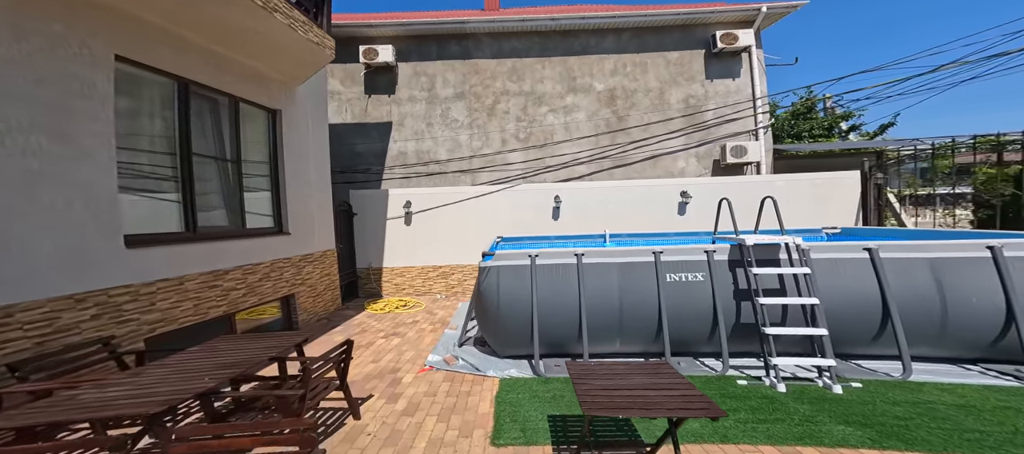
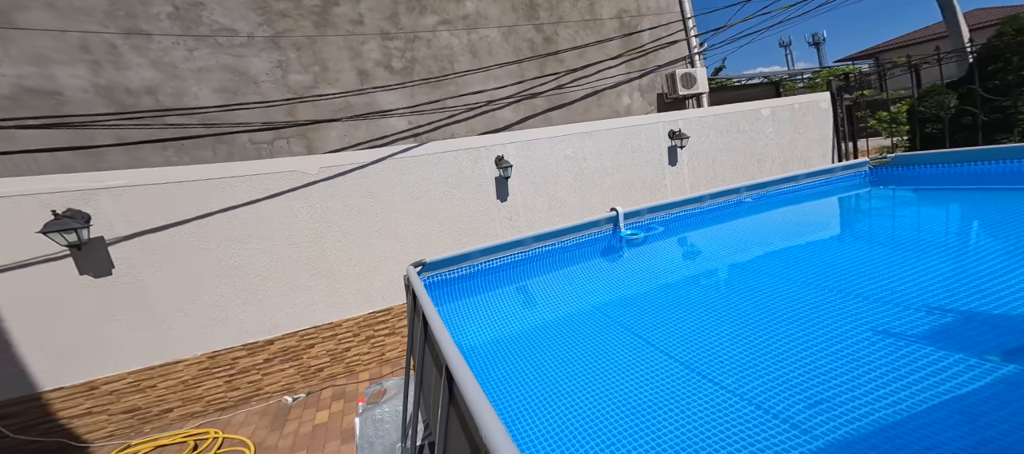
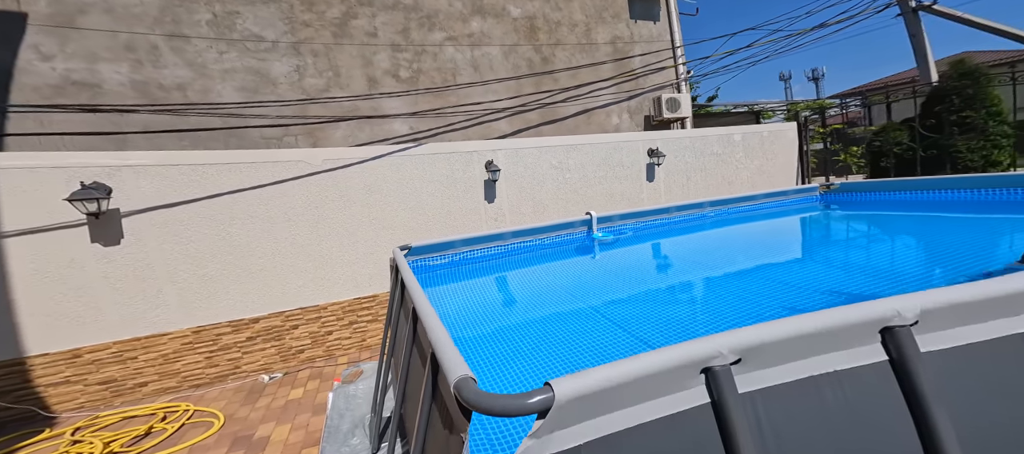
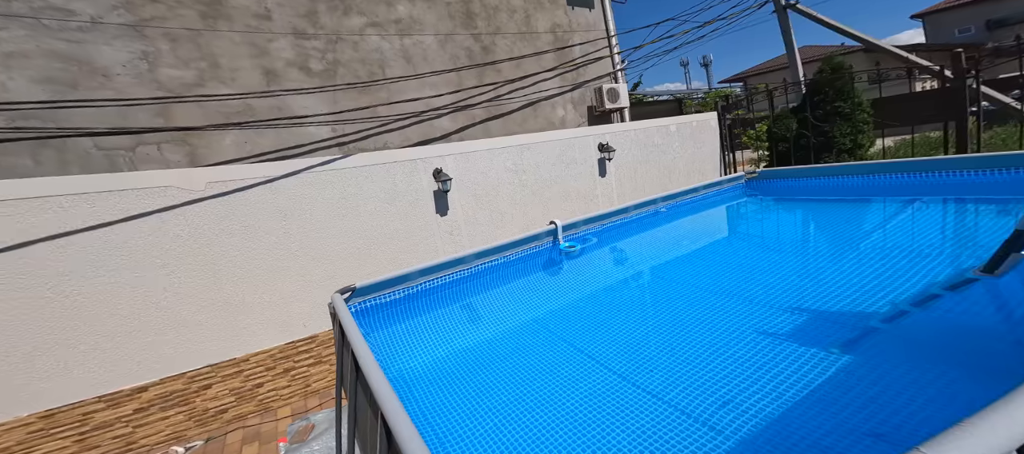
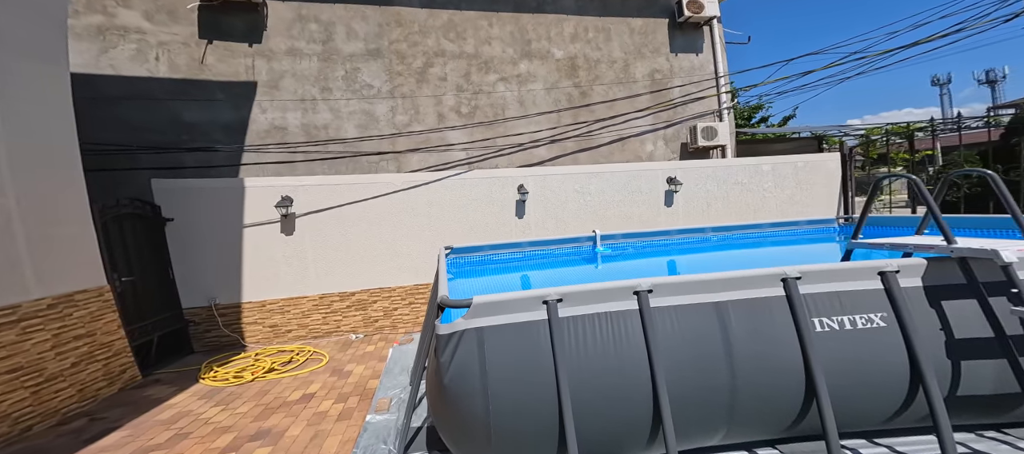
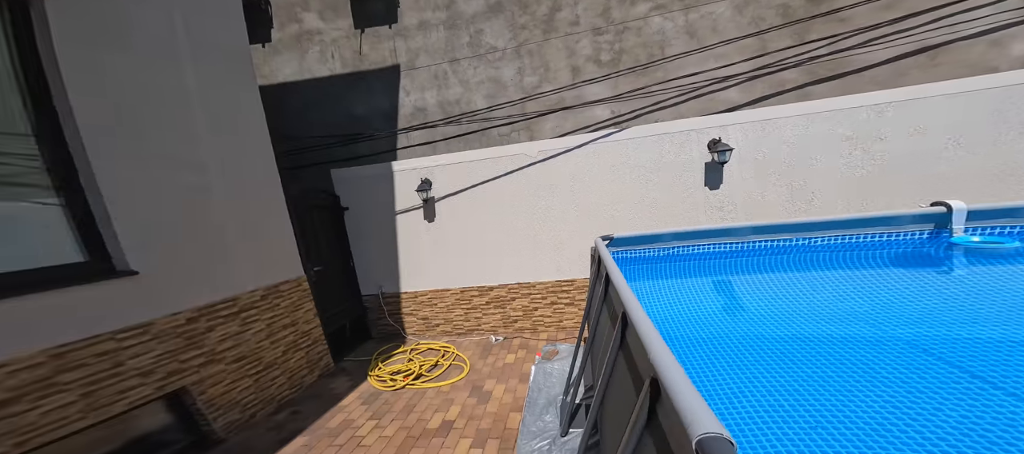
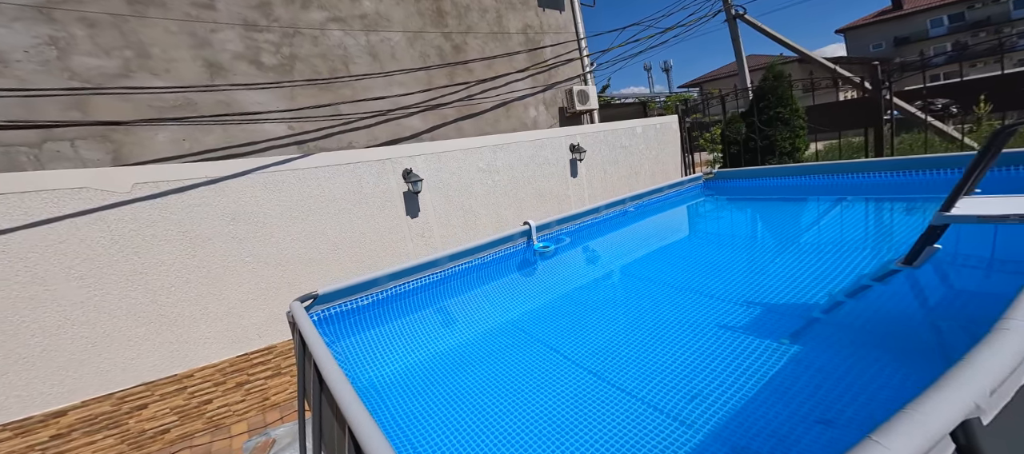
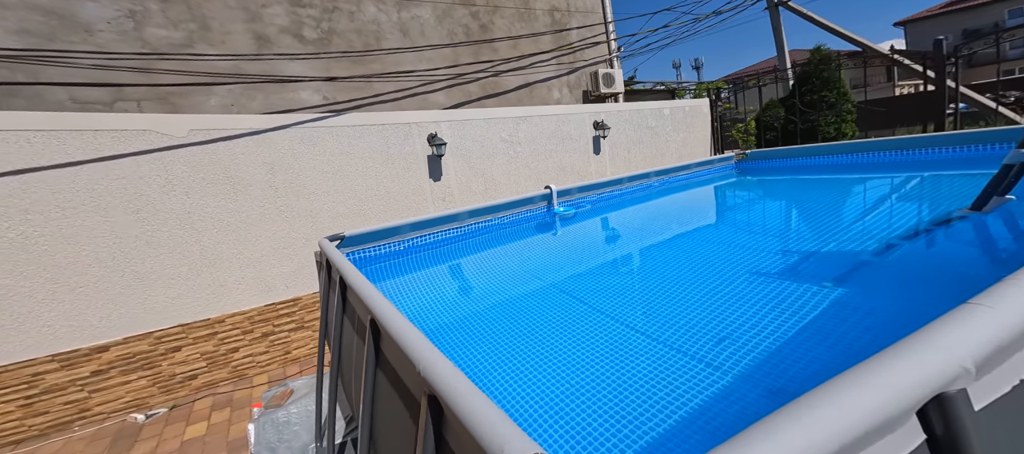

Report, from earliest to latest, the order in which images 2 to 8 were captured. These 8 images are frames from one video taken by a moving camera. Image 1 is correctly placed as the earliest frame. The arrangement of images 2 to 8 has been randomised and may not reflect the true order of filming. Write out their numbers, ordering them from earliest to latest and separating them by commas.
5, 3, 8, 7, 4, 2, 6
